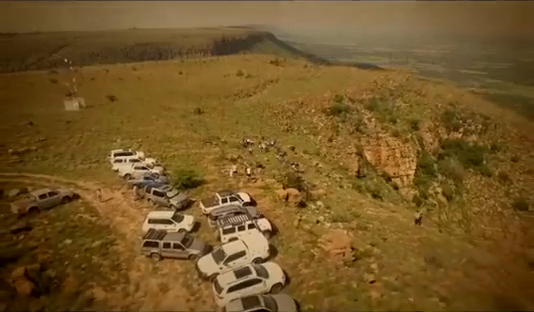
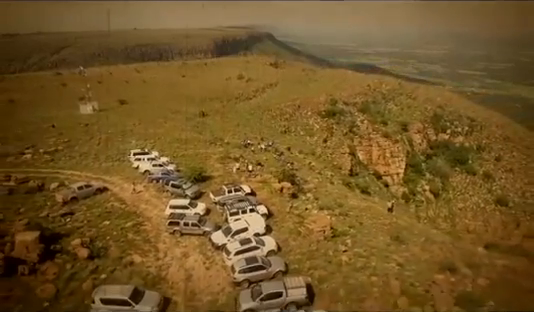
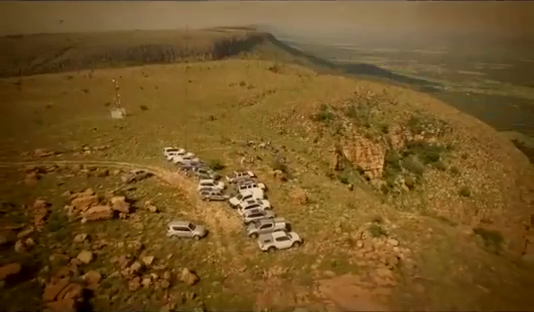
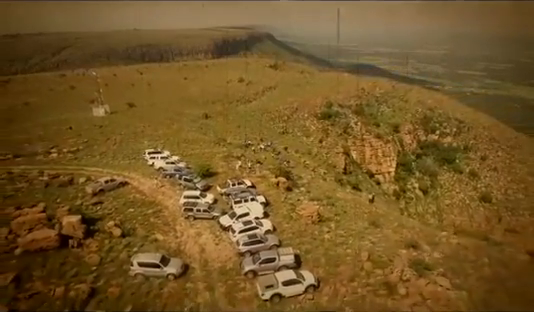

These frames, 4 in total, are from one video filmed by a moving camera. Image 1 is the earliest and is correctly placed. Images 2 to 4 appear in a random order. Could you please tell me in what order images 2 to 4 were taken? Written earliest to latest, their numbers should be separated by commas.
2, 4, 3
